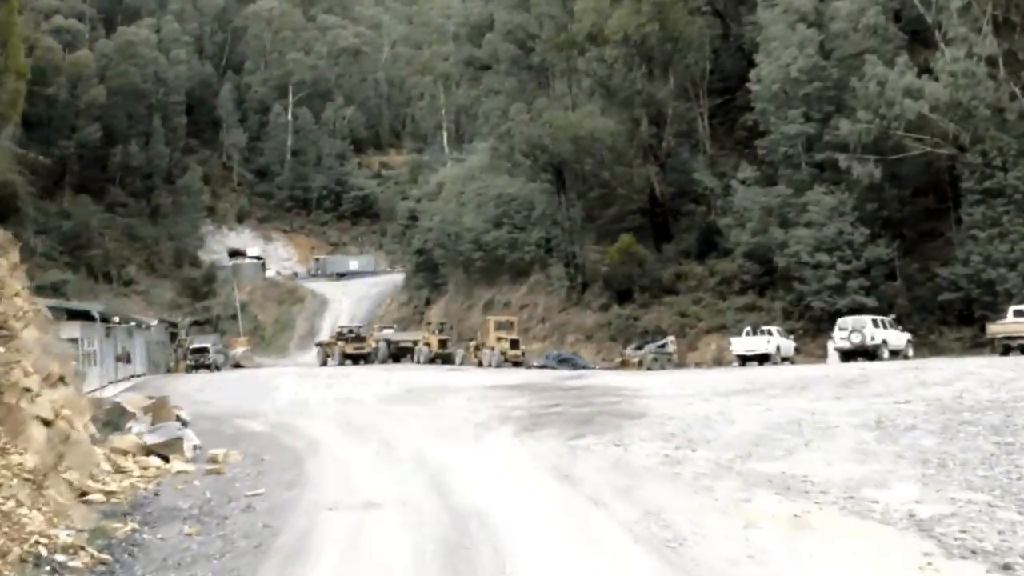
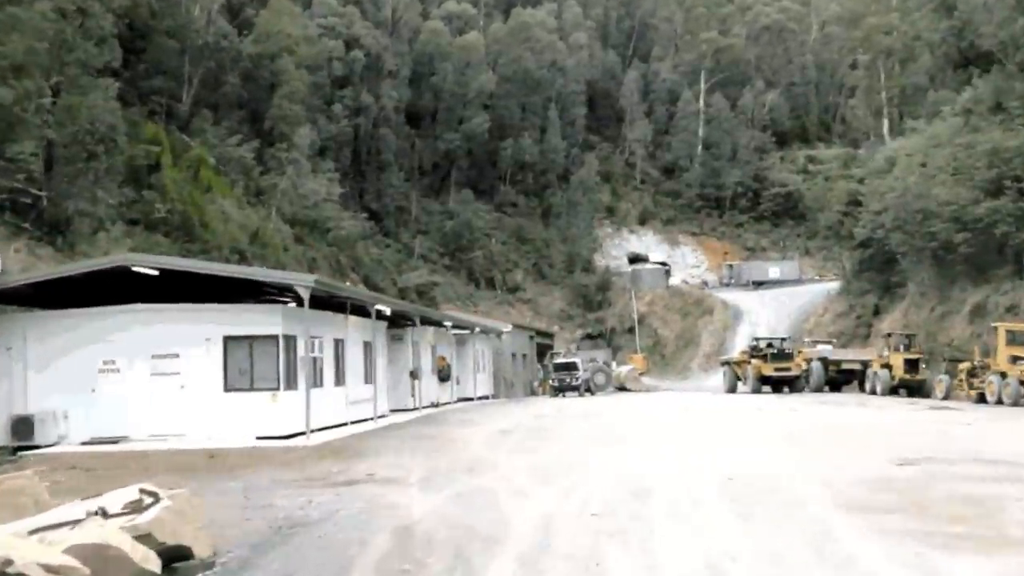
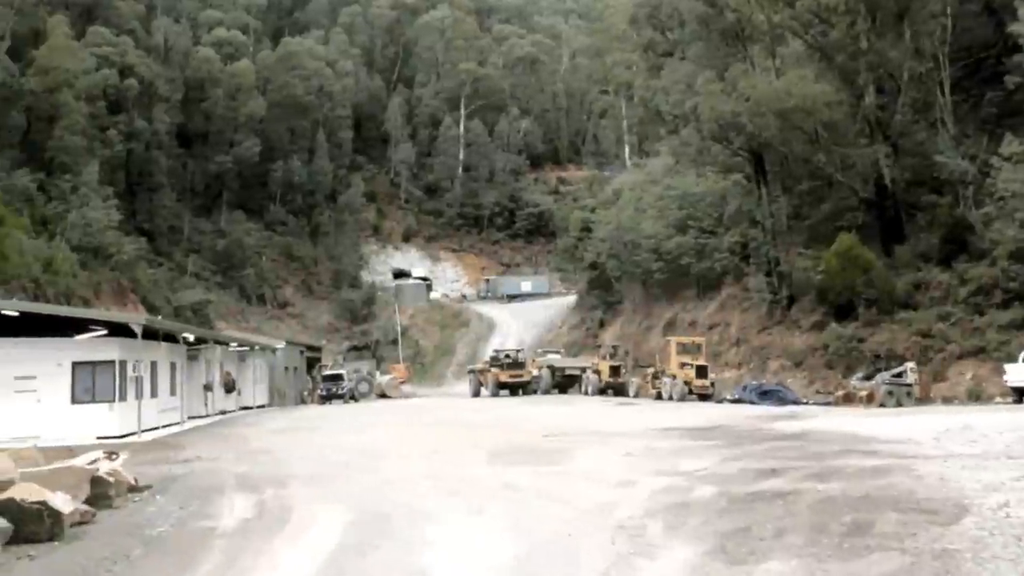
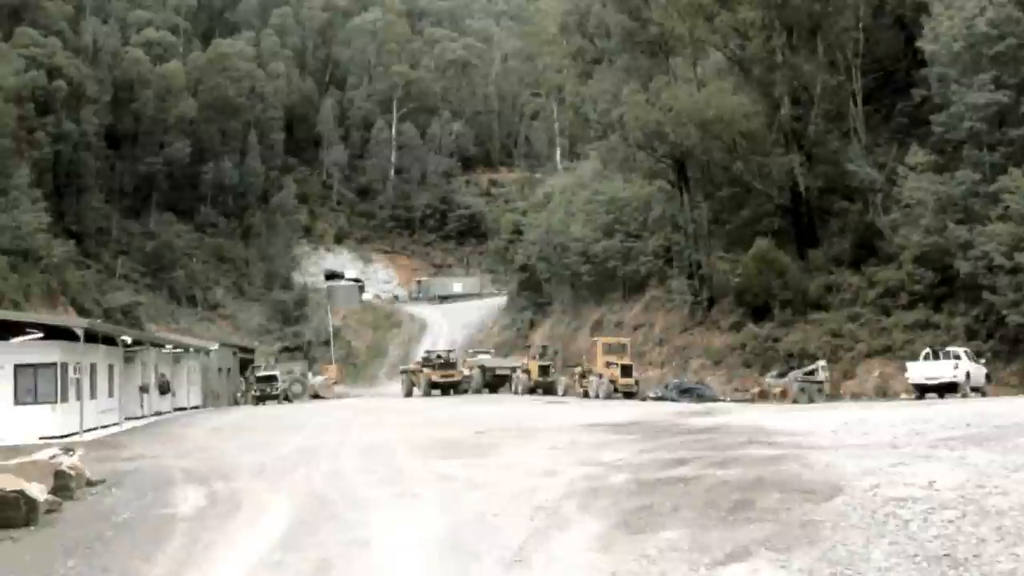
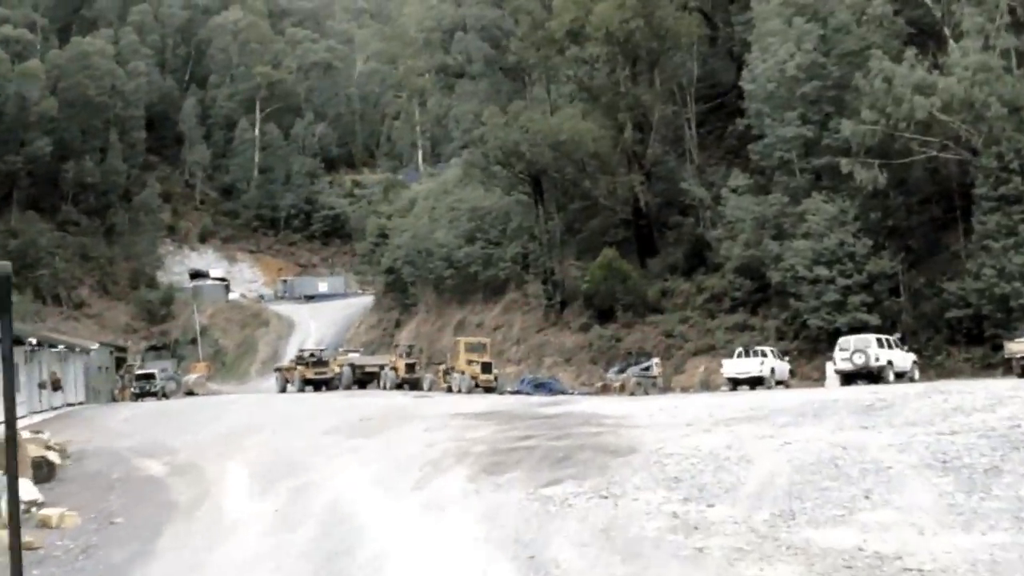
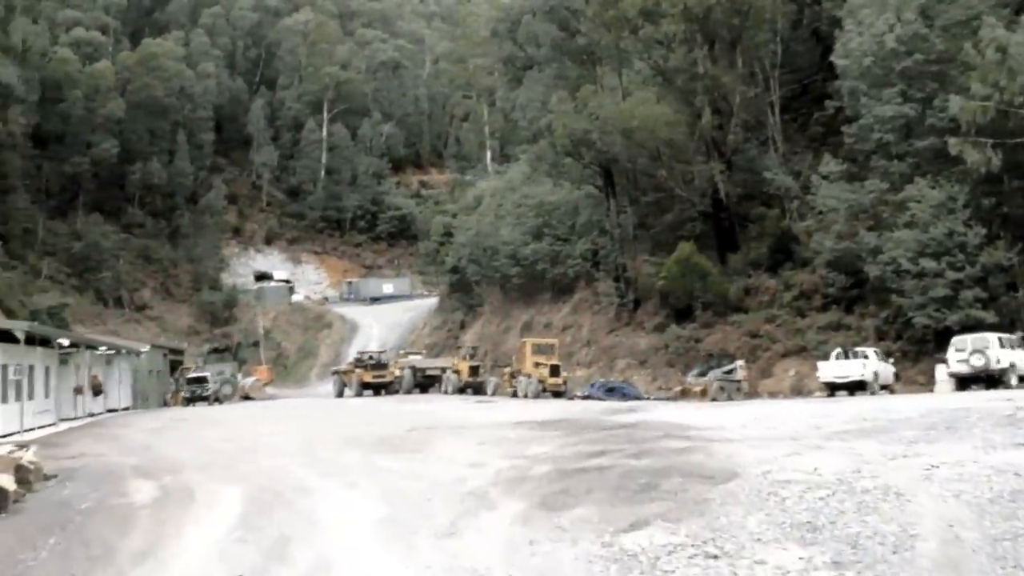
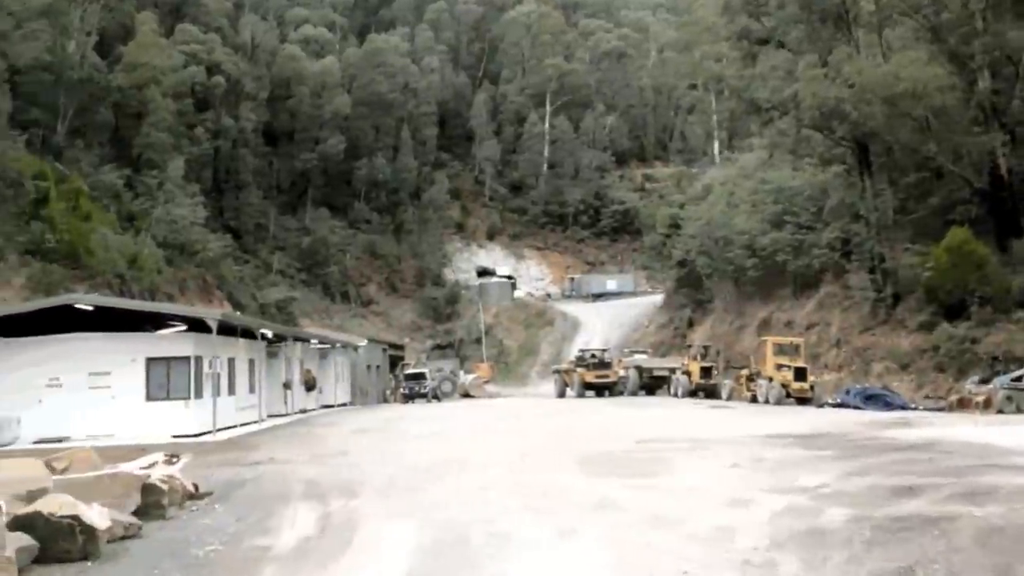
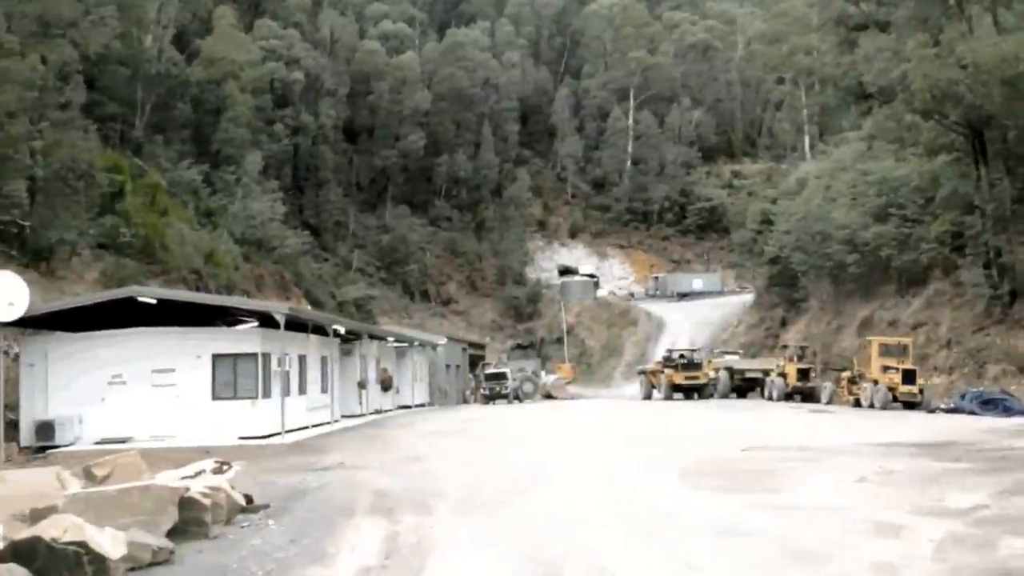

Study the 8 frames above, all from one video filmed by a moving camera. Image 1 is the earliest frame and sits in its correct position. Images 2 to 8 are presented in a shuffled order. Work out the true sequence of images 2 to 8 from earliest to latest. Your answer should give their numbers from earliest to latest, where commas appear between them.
5, 6, 4, 3, 7, 8, 2
